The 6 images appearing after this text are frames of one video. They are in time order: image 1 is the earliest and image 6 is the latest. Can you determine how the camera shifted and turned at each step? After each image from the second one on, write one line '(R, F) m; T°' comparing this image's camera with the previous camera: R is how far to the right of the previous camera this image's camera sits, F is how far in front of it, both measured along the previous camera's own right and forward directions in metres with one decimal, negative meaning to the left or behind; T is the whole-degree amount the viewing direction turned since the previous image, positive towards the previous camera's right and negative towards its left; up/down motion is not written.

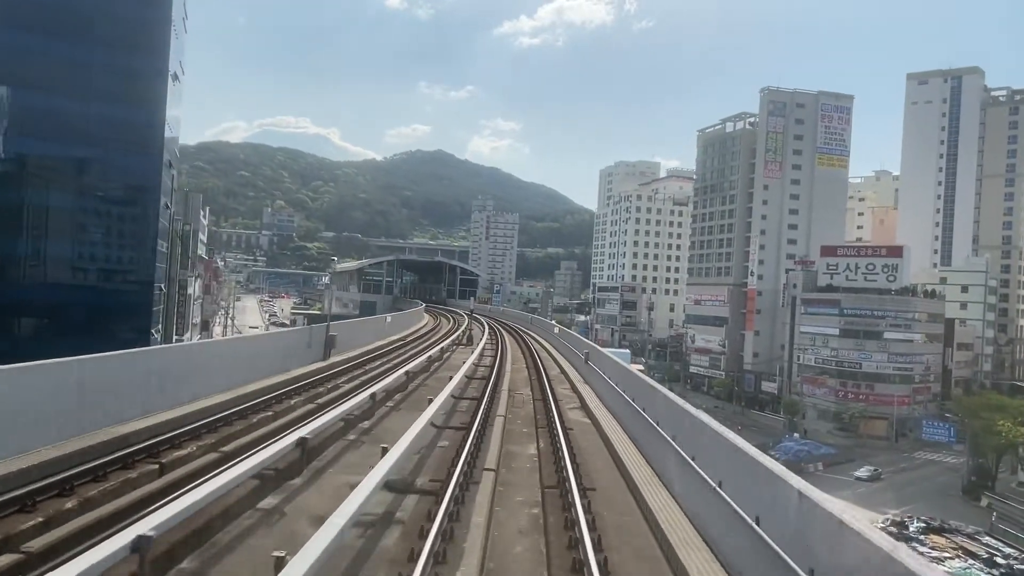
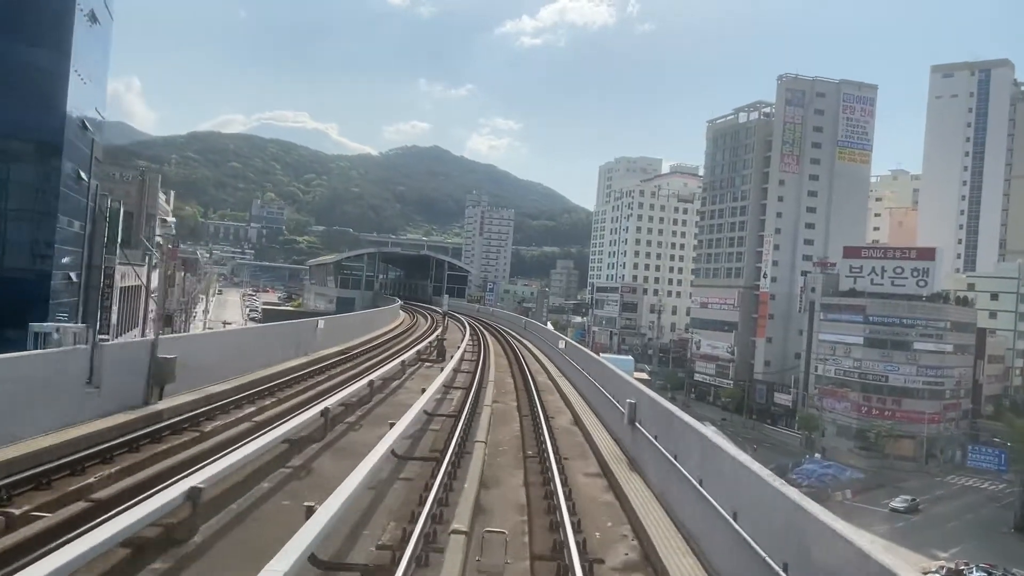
(+0.1, +2.1) m; +1°
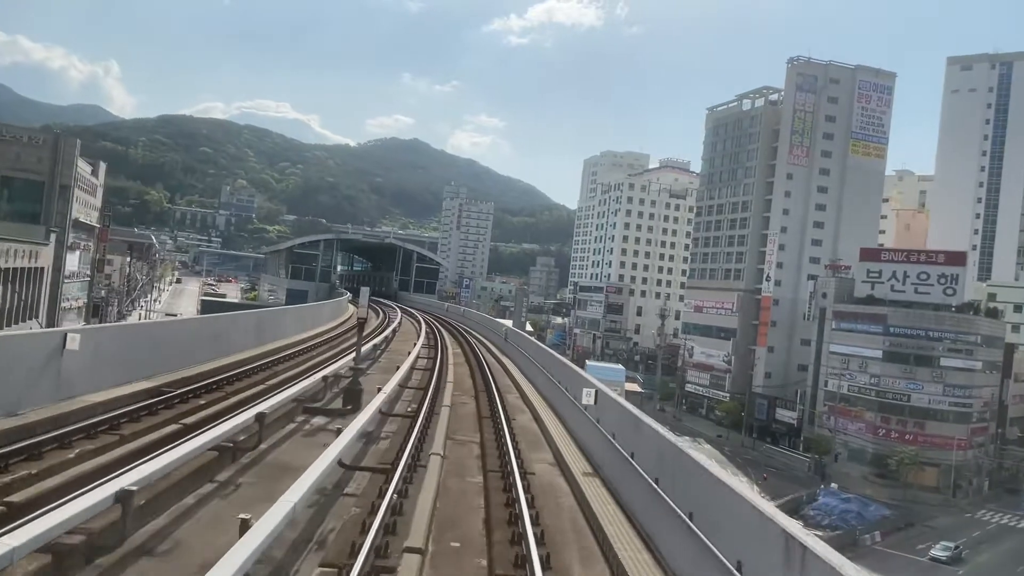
(0.0, +2.6) m; +2°
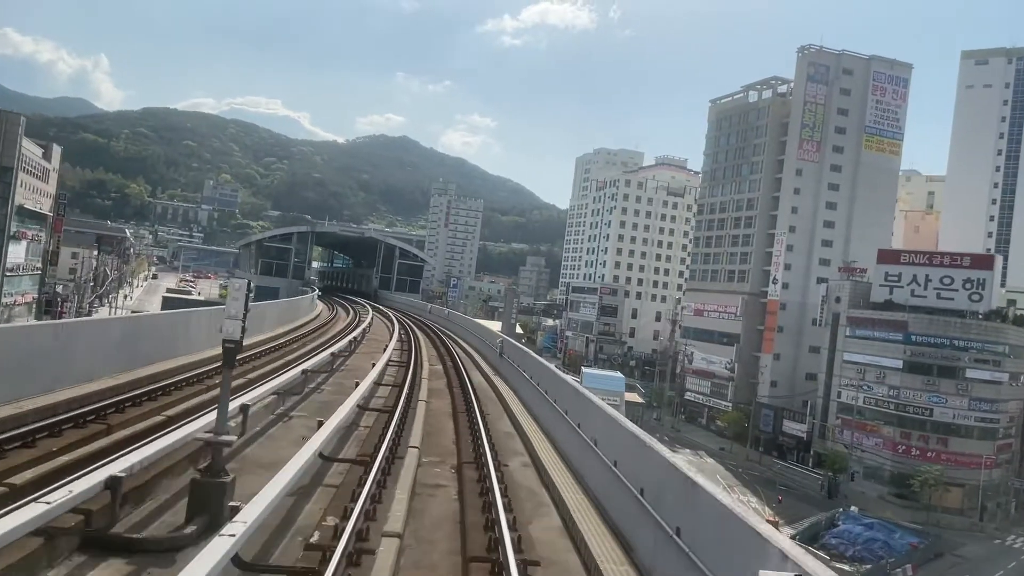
(-0.1, +1.5) m; +1°
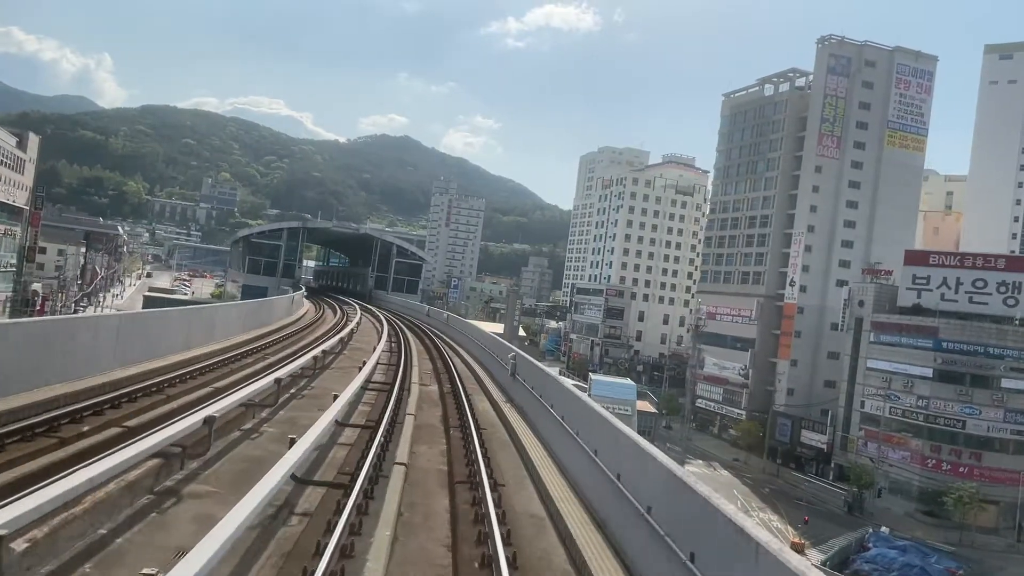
(-0.1, +1.0) m; 0°
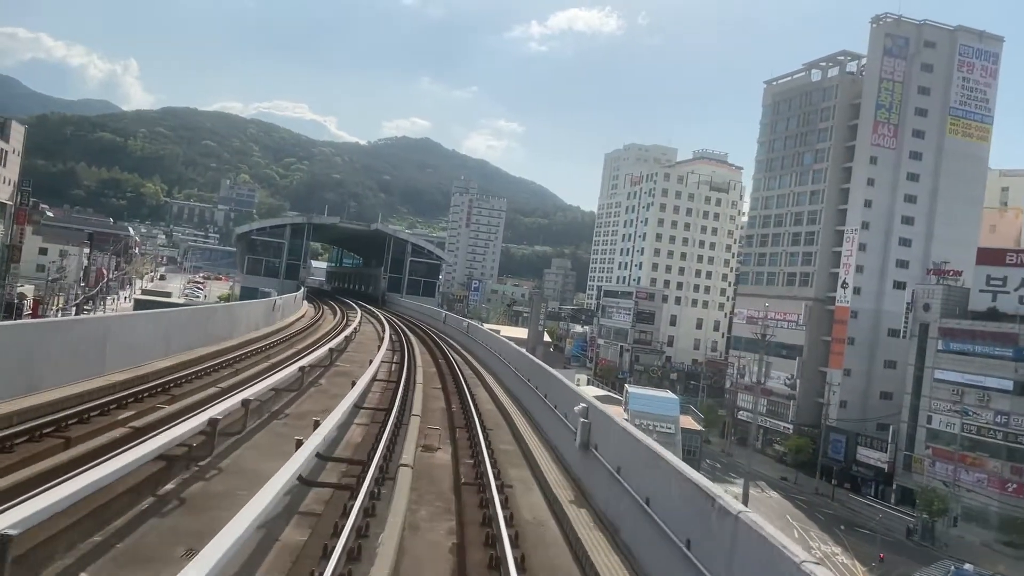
(-0.2, +1.4) m; -2°
